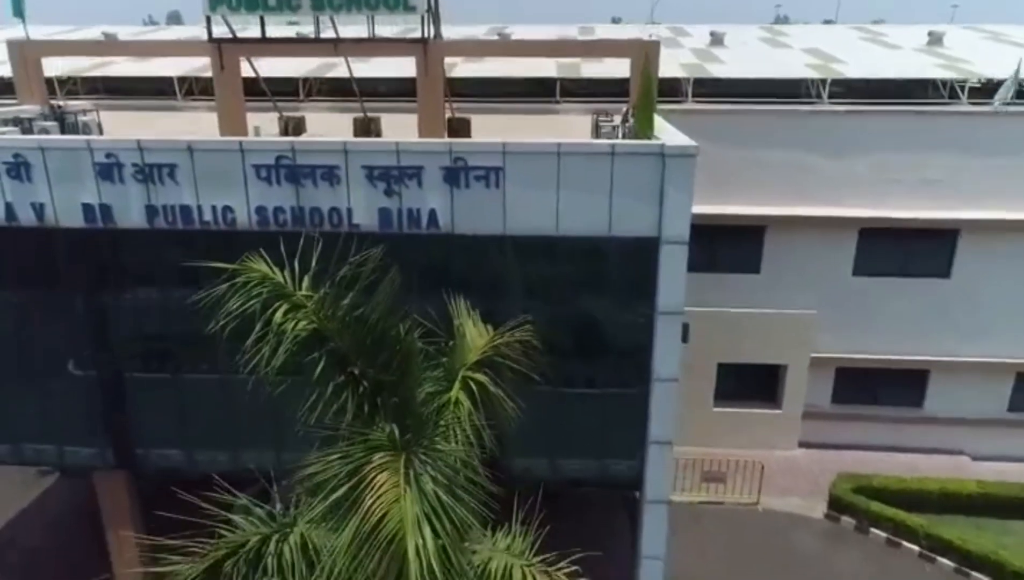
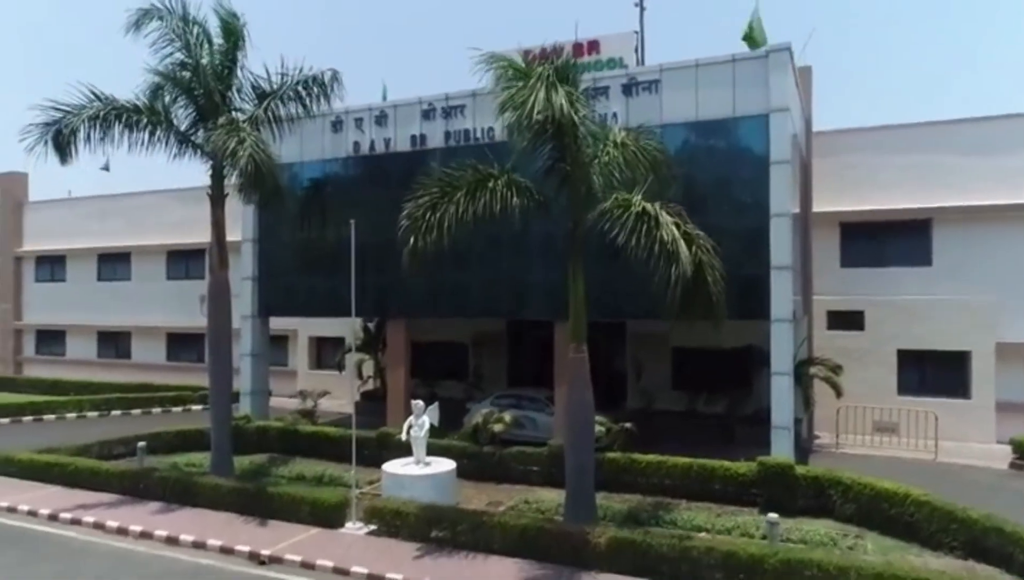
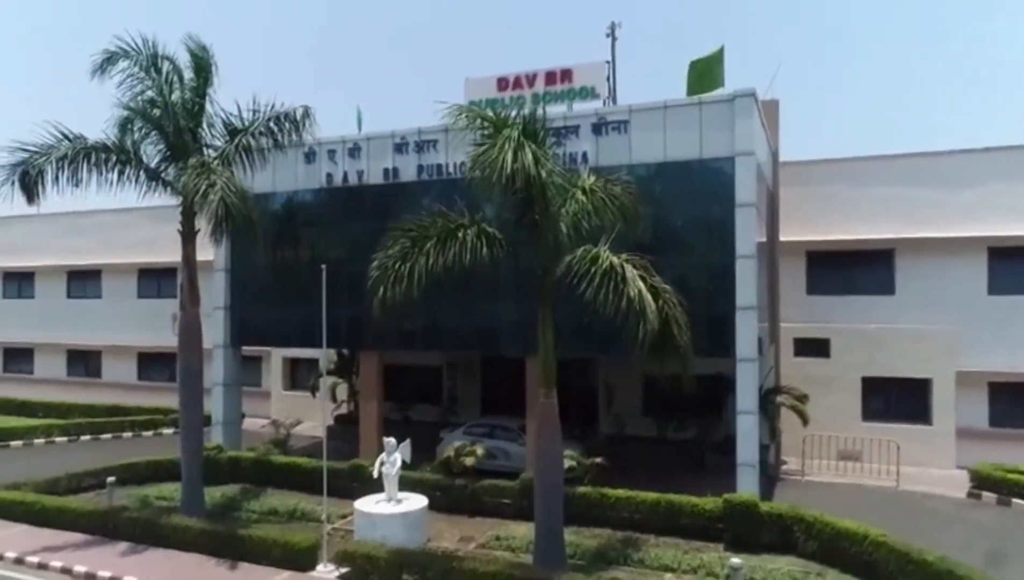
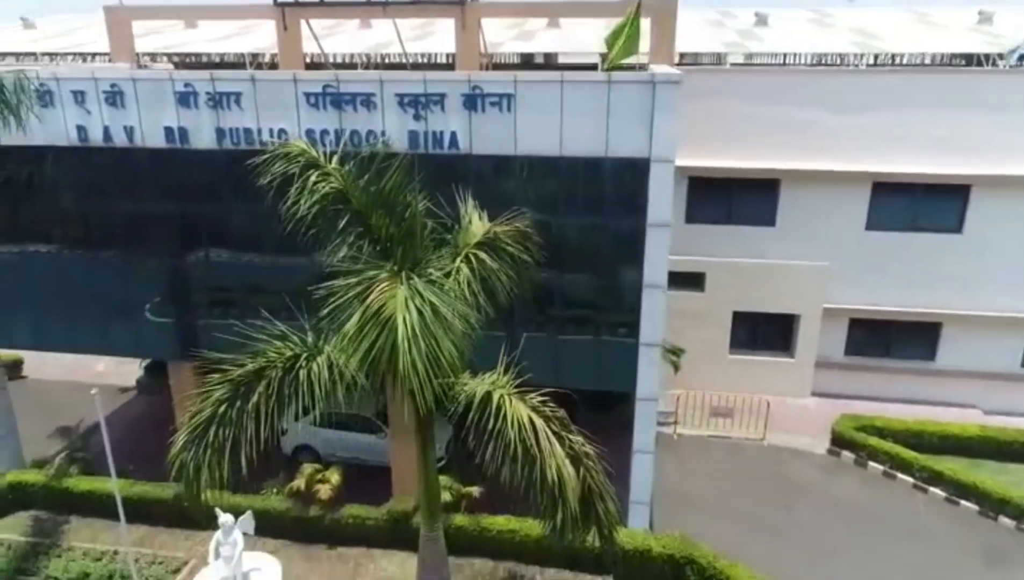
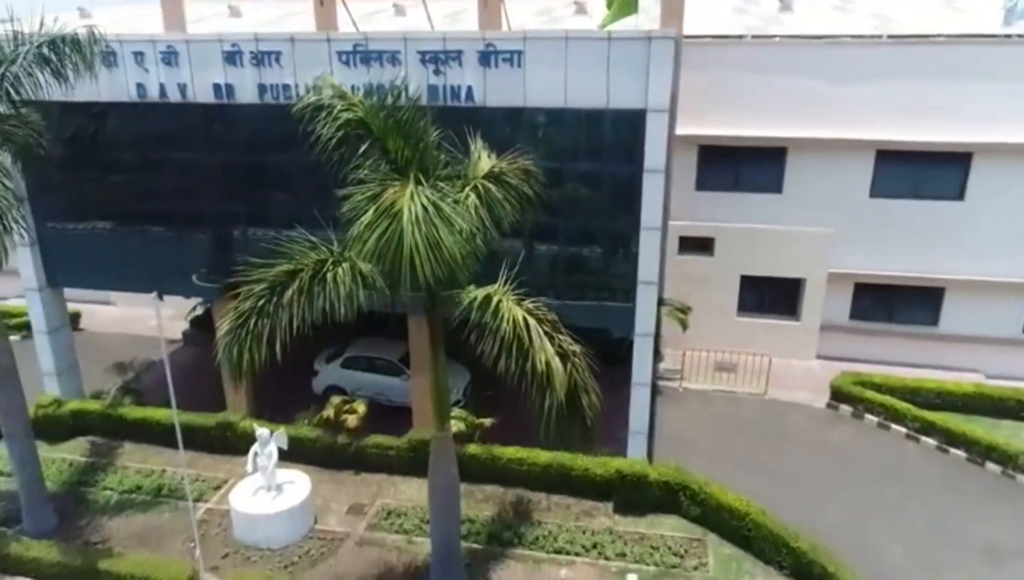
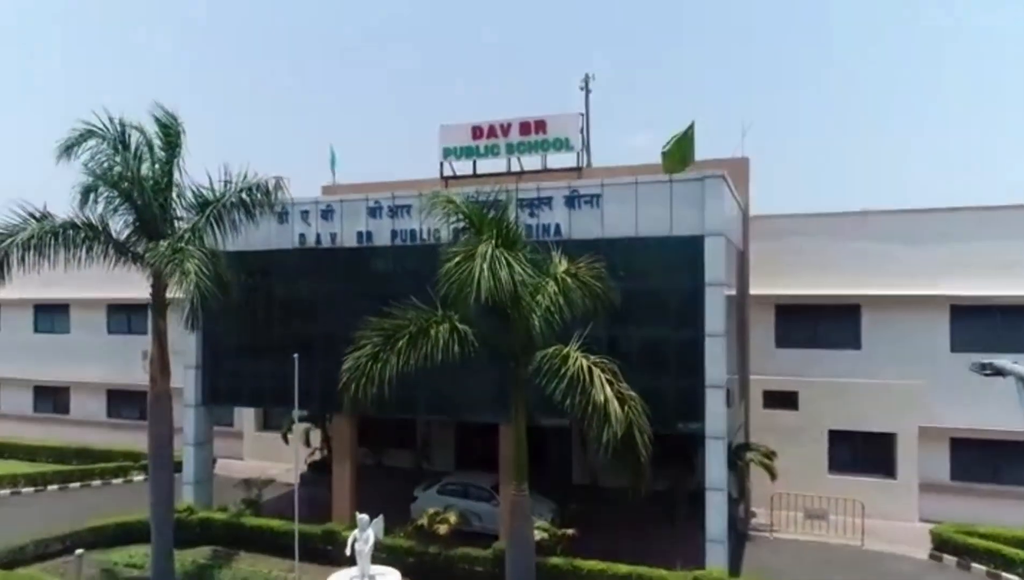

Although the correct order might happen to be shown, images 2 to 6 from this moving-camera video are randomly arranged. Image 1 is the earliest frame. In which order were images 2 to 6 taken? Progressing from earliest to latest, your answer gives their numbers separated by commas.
4, 5, 6, 3, 2
